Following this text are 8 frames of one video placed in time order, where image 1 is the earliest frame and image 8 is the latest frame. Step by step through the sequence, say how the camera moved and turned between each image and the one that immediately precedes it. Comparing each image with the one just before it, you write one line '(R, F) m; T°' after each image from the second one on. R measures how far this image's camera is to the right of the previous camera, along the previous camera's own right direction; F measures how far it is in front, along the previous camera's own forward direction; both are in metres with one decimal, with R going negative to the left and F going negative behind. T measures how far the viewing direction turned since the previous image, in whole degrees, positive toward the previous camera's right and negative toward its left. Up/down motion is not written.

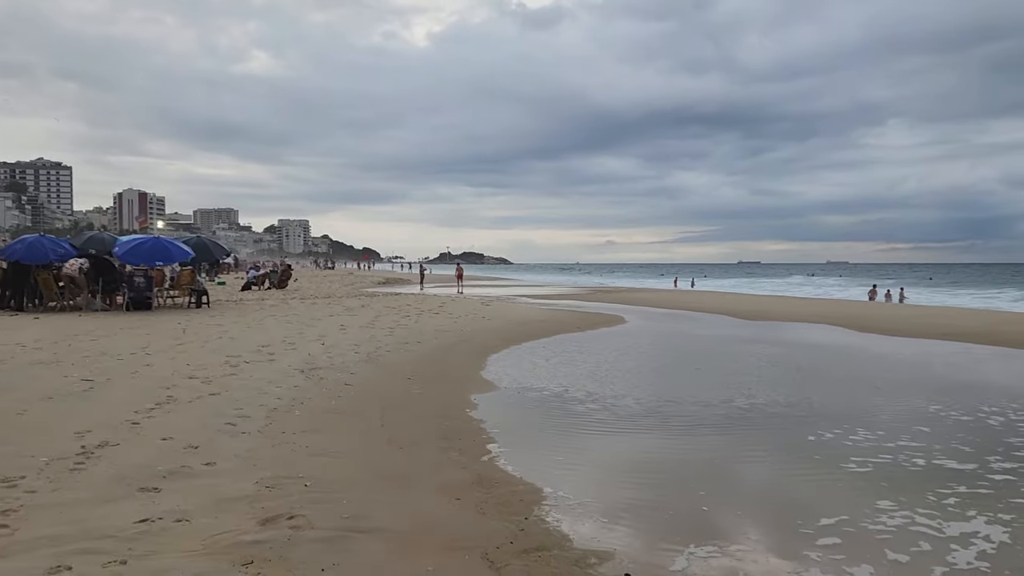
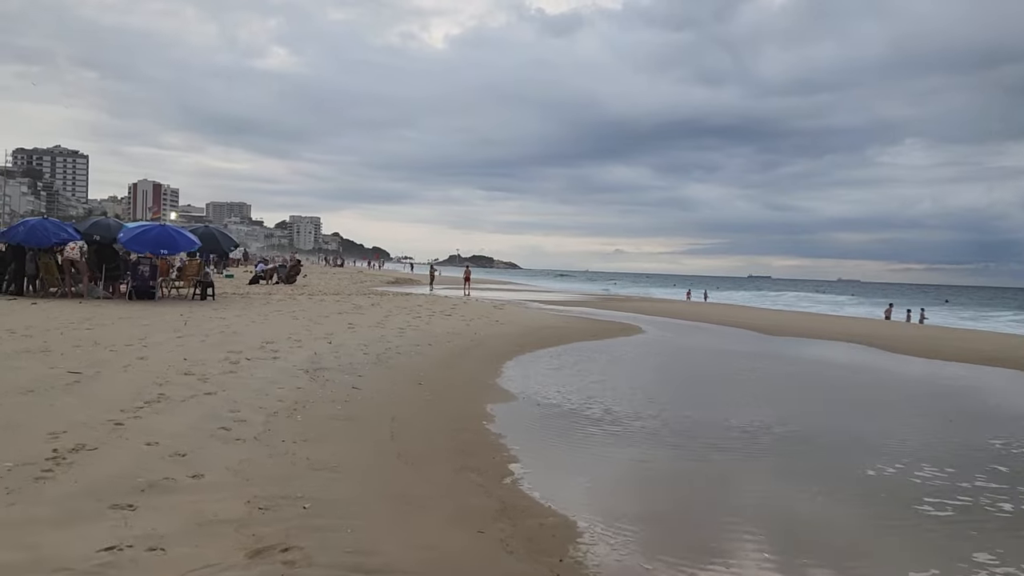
(-0.1, +0.6) m; -1°
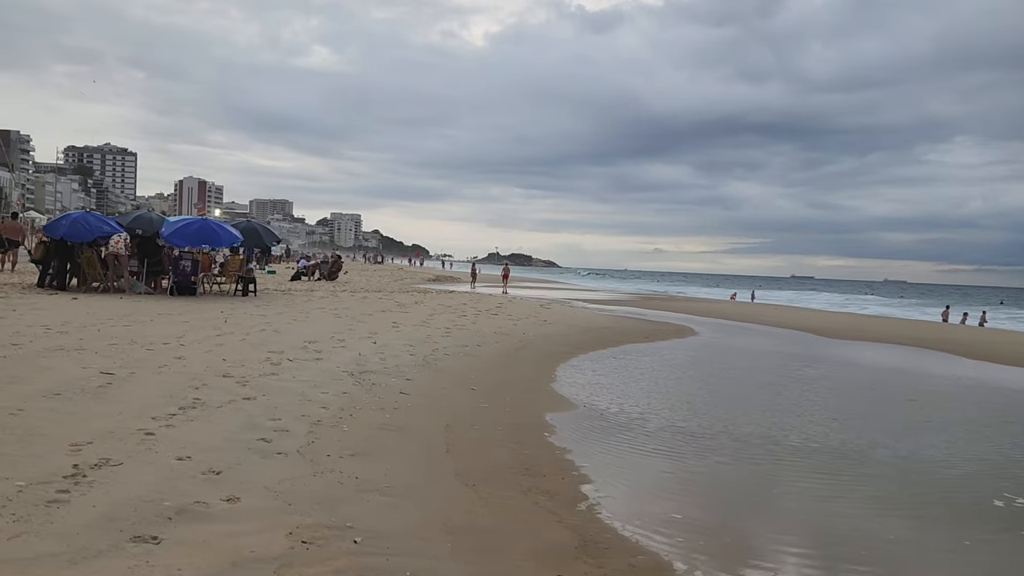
(-0.2, +0.6) m; -3°
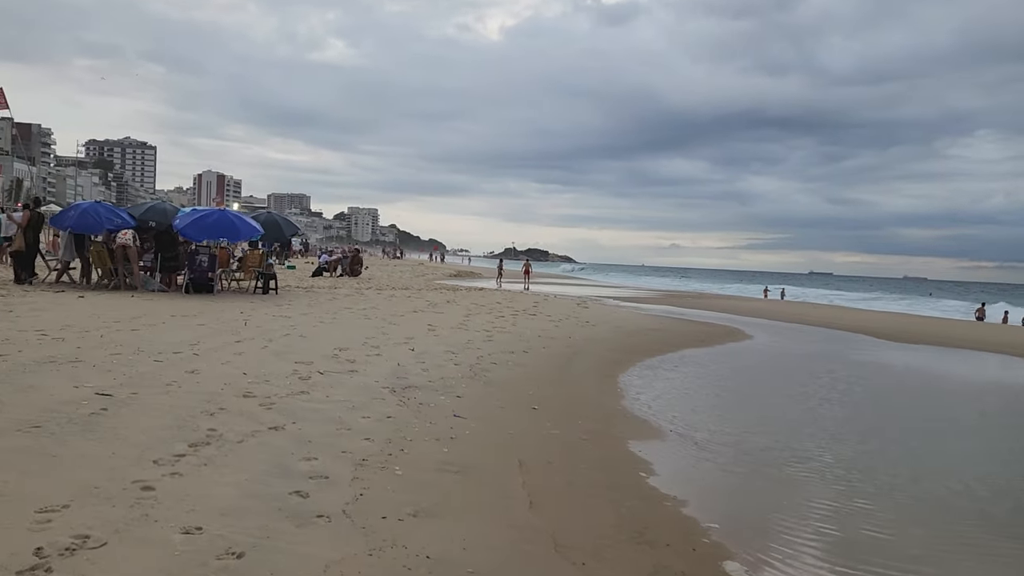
(-0.4, +1.1) m; -1°
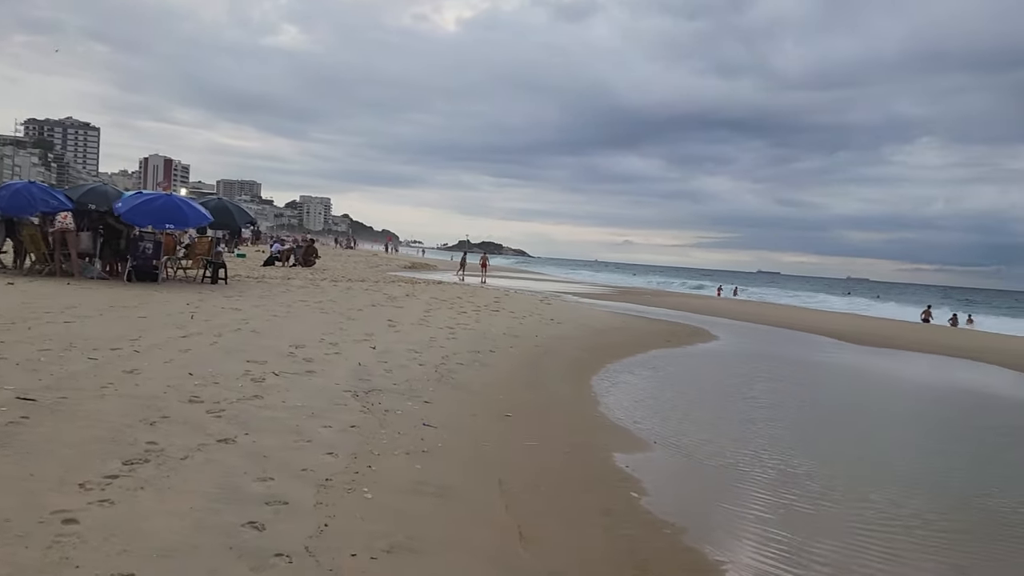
(-0.2, +0.5) m; +3°
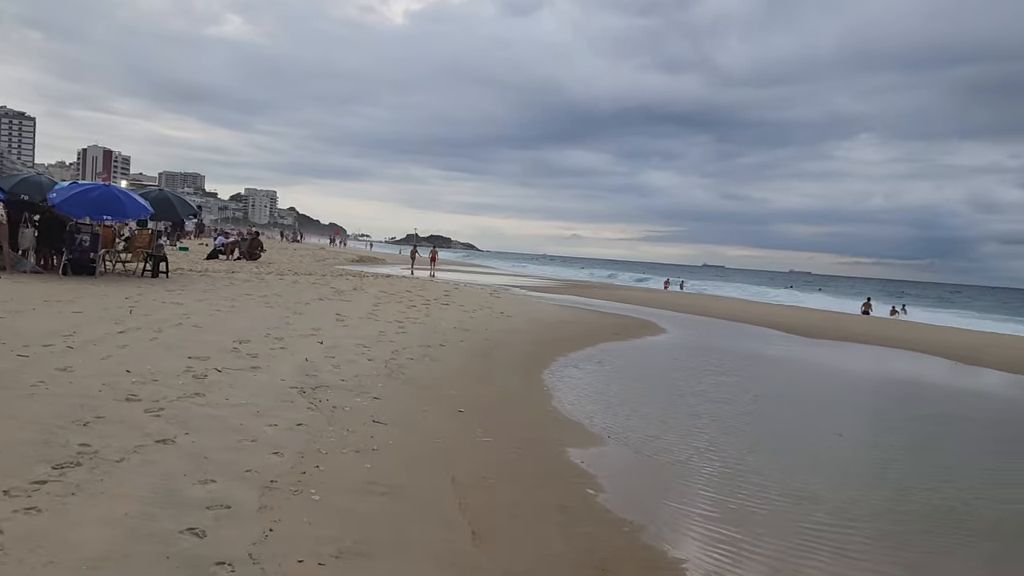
(0.0, +0.1) m; +3°
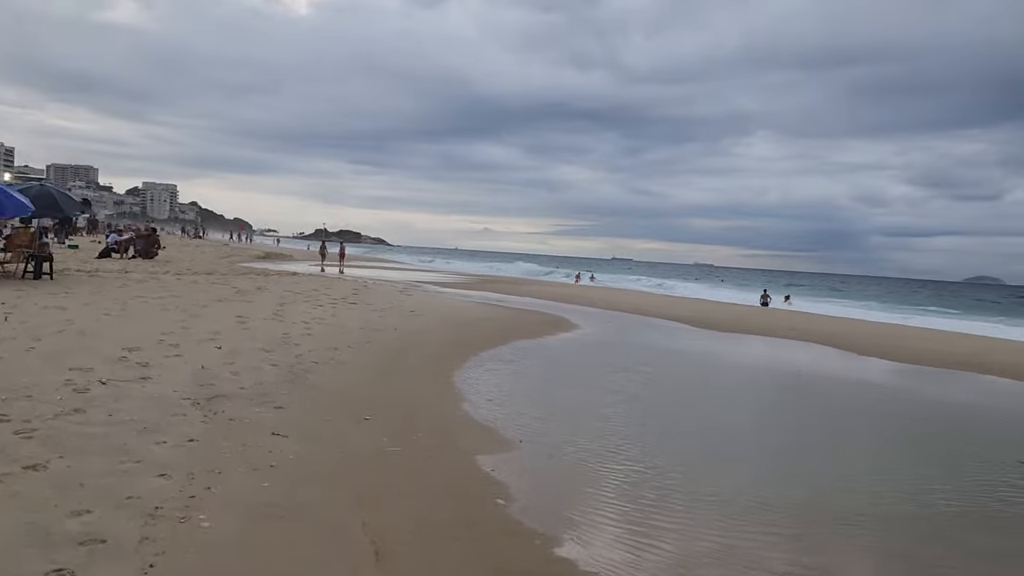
(0.0, +0.2) m; +6°
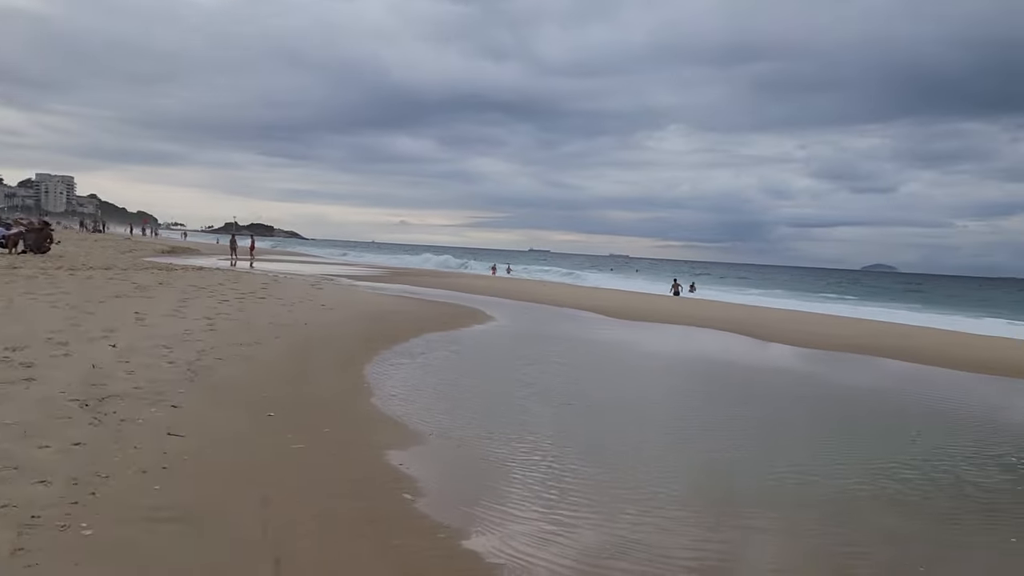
(+0.1, +0.1) m; +6°
